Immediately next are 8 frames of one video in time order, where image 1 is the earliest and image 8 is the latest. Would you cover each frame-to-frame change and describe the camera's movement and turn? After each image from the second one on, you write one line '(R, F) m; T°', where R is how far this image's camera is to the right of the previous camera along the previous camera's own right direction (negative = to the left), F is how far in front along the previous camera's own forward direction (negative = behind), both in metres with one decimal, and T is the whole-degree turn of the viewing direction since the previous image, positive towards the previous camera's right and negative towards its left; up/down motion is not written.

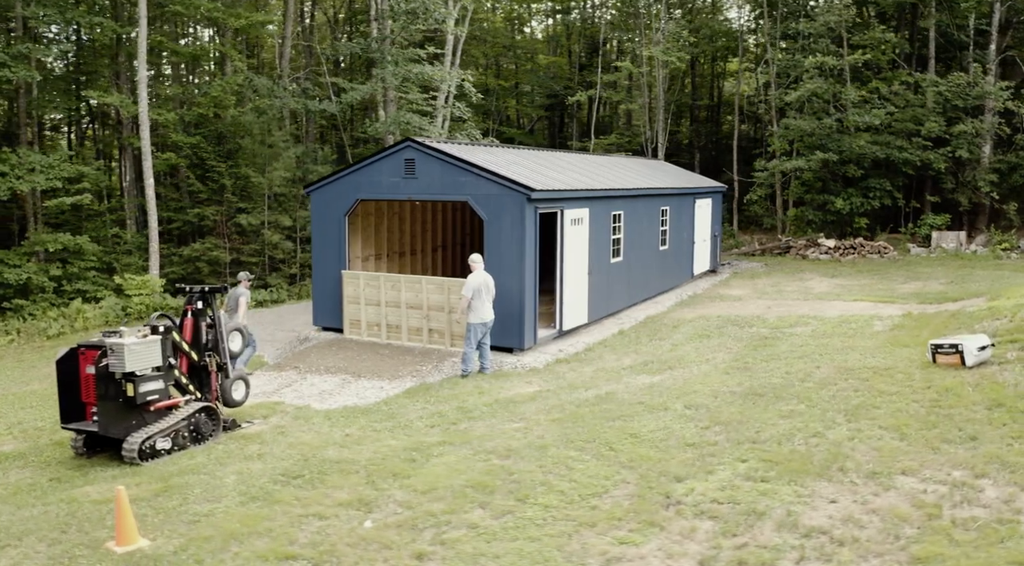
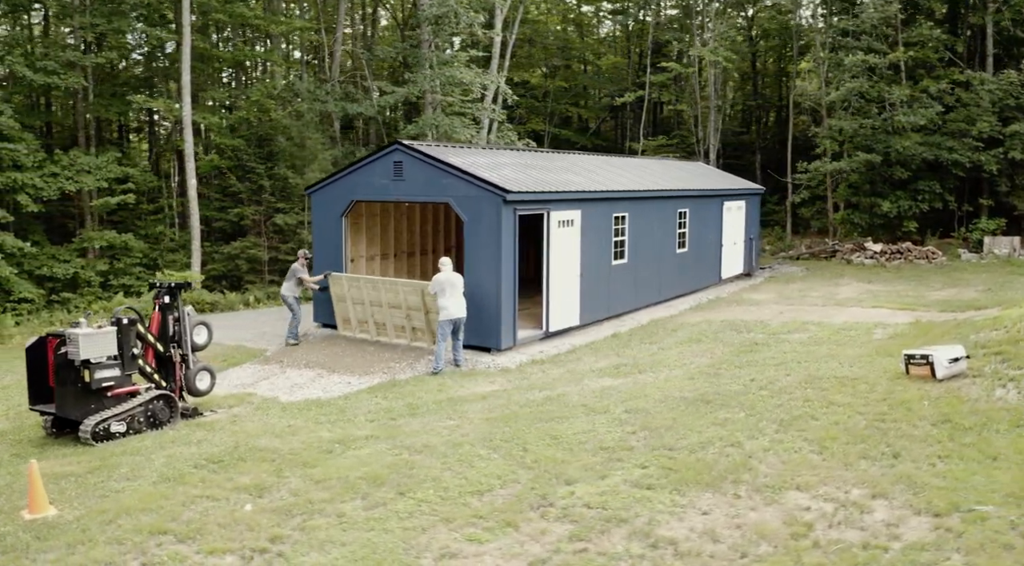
(+1.8, 0.0) m; -7°
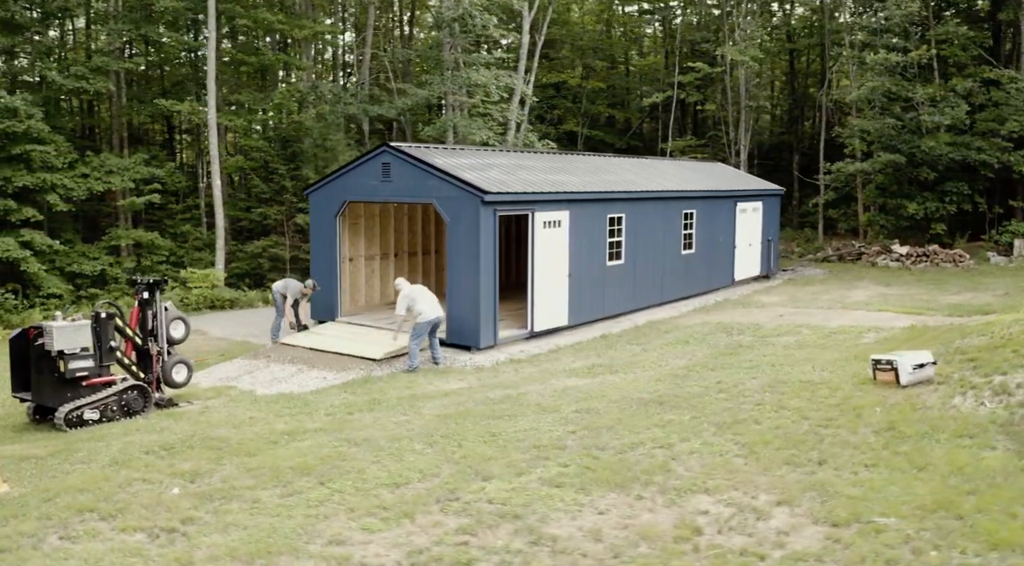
(+1.3, -0.1) m; -5°
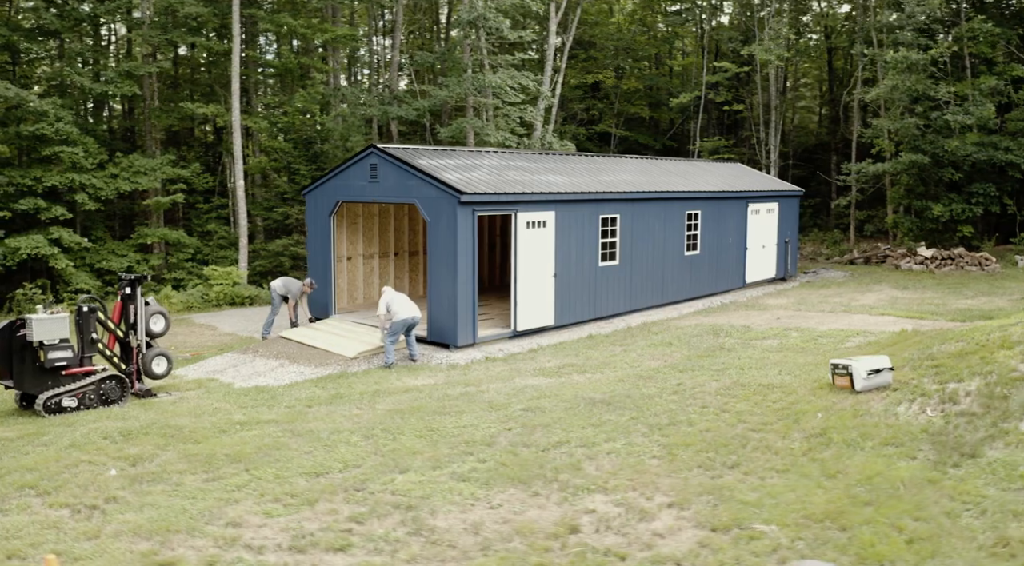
(+1.4, -0.1) m; -5°
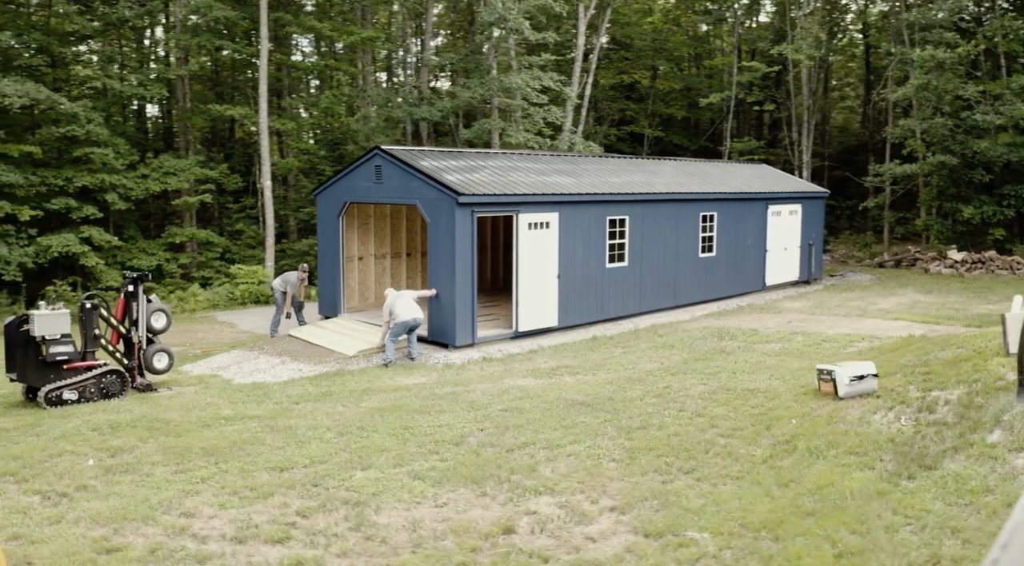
(+0.9, 0.0) m; -4°
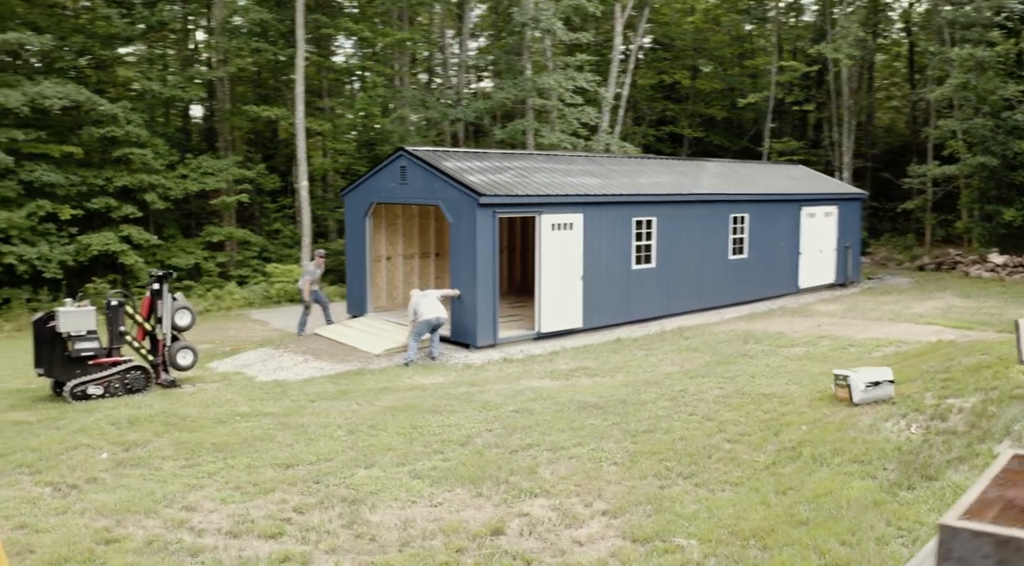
(+0.4, 0.0) m; -3°
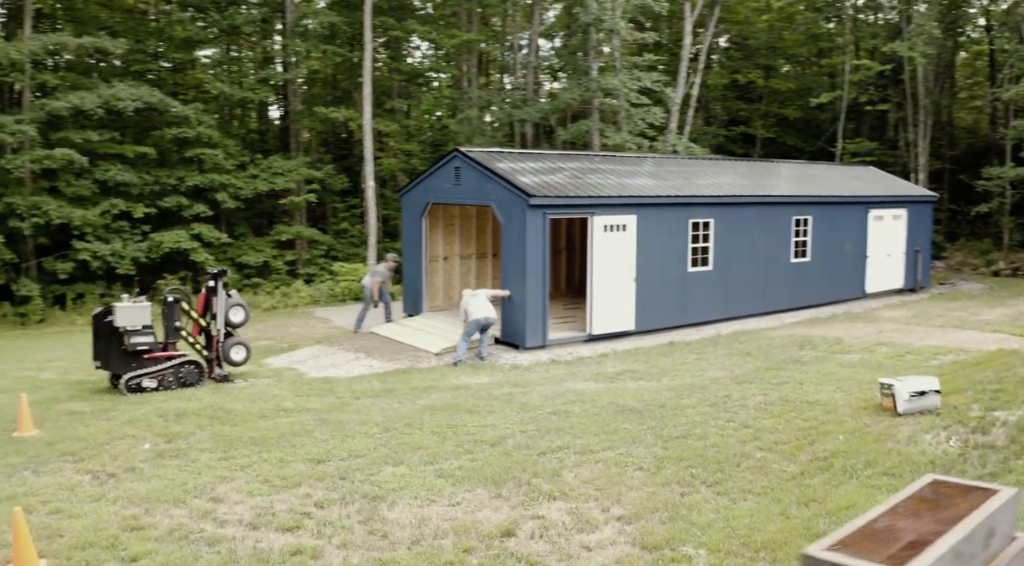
(+0.5, +0.1) m; -6°
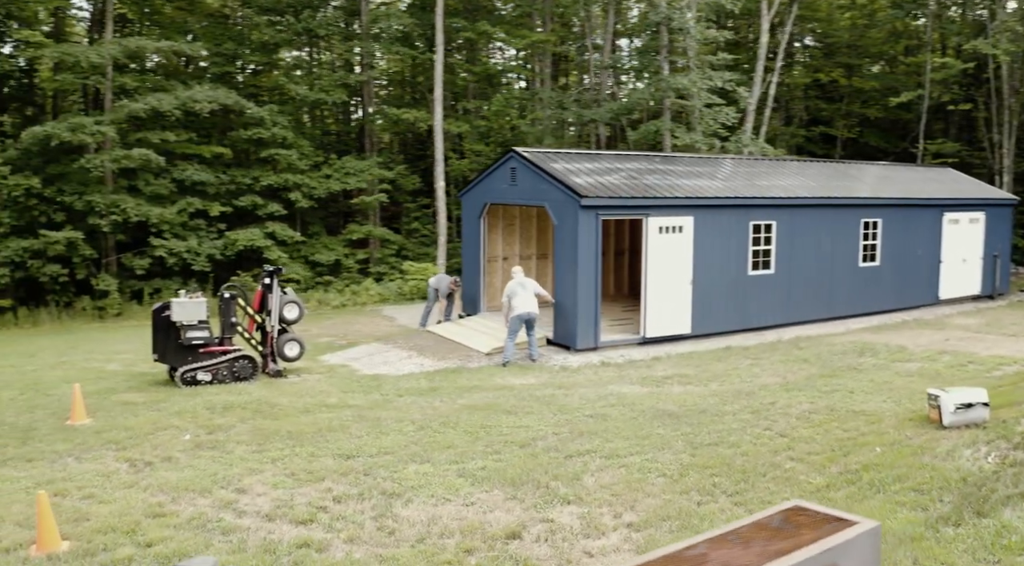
(+0.6, +0.1) m; -6°
